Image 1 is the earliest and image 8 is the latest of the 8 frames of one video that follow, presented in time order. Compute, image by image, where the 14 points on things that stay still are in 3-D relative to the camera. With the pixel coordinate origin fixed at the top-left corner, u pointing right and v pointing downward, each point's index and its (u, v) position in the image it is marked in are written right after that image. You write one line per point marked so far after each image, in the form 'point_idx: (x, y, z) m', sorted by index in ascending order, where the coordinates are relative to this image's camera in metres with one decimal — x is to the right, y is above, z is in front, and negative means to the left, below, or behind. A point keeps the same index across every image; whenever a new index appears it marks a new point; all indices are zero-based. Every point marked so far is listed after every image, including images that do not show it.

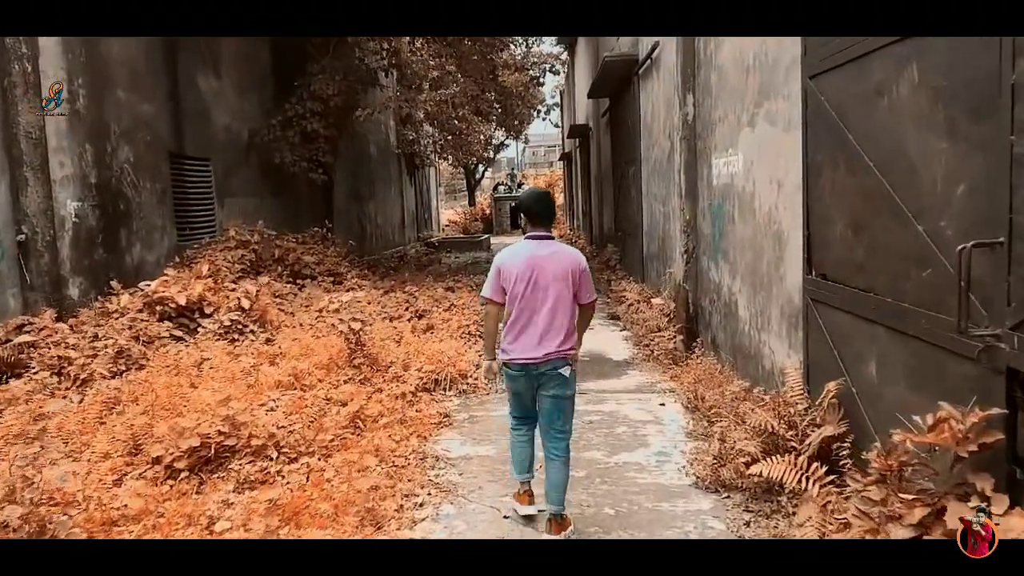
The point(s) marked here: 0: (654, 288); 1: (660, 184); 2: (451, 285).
0: (+1.8, 0.0, +9.6) m
1: (+1.8, +1.3, +9.2) m
2: (-1.0, 0.0, +11.9) m
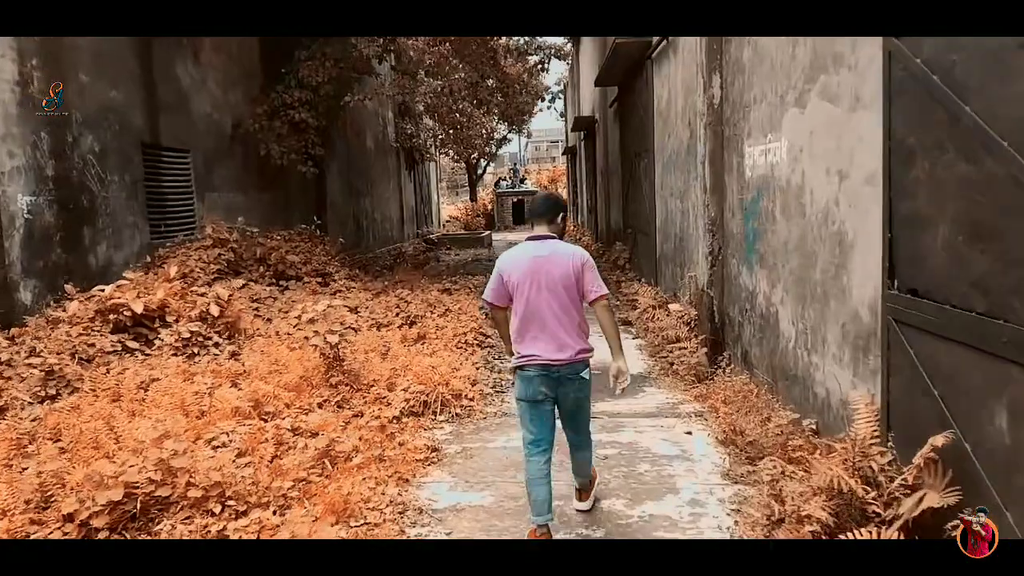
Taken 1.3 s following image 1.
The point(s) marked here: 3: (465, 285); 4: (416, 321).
0: (+1.9, 0.0, +8.7) m
1: (+1.9, +1.2, +8.3) m
2: (-1.0, 0.0, +11.0) m
3: (-0.7, 0.0, +11.2) m
4: (-1.1, -0.4, +8.1) m
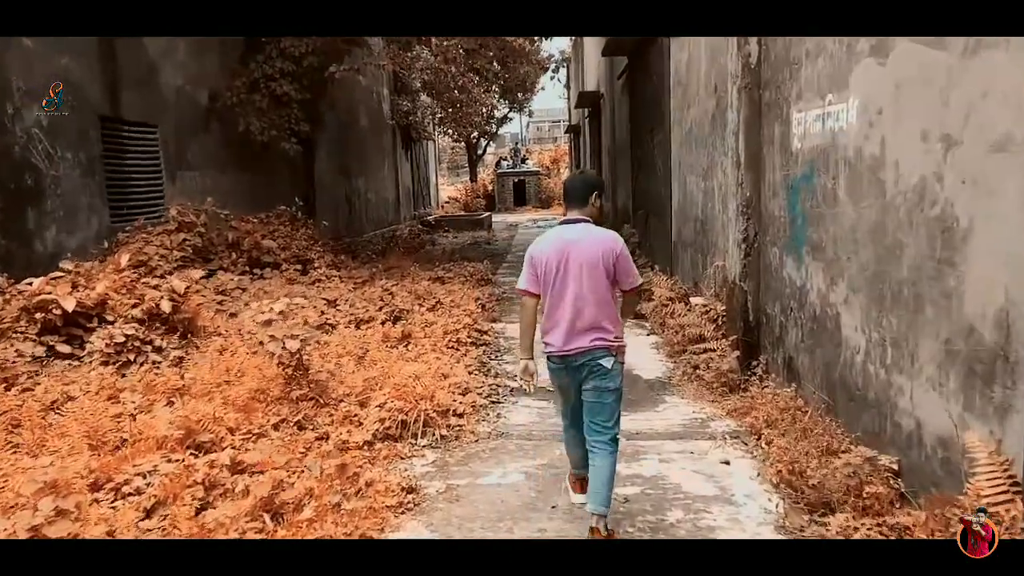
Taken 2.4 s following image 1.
0: (+1.9, +0.1, +7.8) m
1: (+1.9, +1.3, +7.3) m
2: (-1.0, +0.2, +10.0) m
3: (-0.8, +0.2, +10.3) m
4: (-1.1, -0.3, +7.1) m
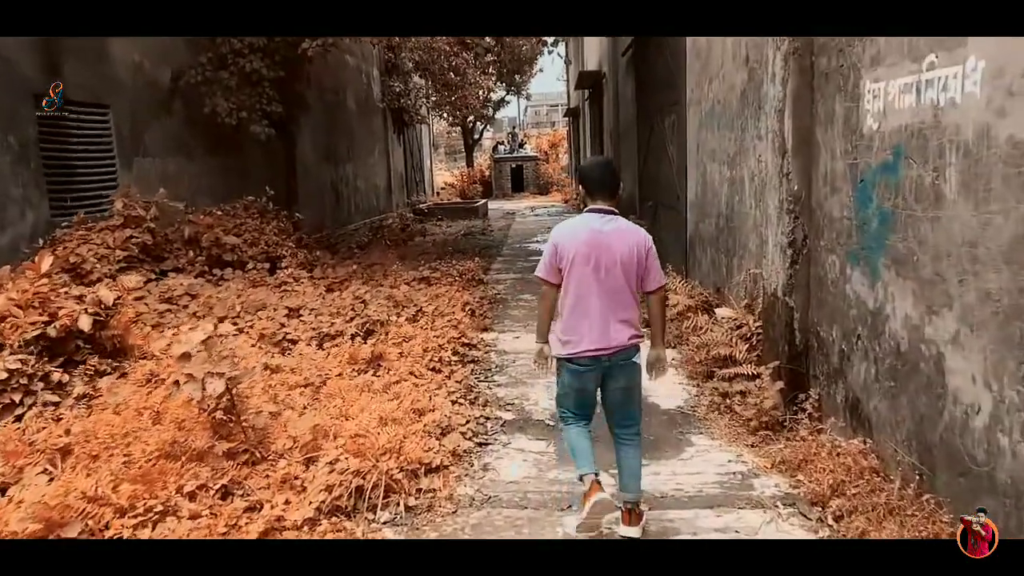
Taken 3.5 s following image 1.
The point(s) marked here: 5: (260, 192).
0: (+1.8, 0.0, +6.7) m
1: (+1.8, +1.3, +6.2) m
2: (-1.0, +0.2, +9.0) m
3: (-0.8, +0.2, +9.2) m
4: (-1.1, -0.3, +6.0) m
5: (-4.2, +1.6, +12.5) m
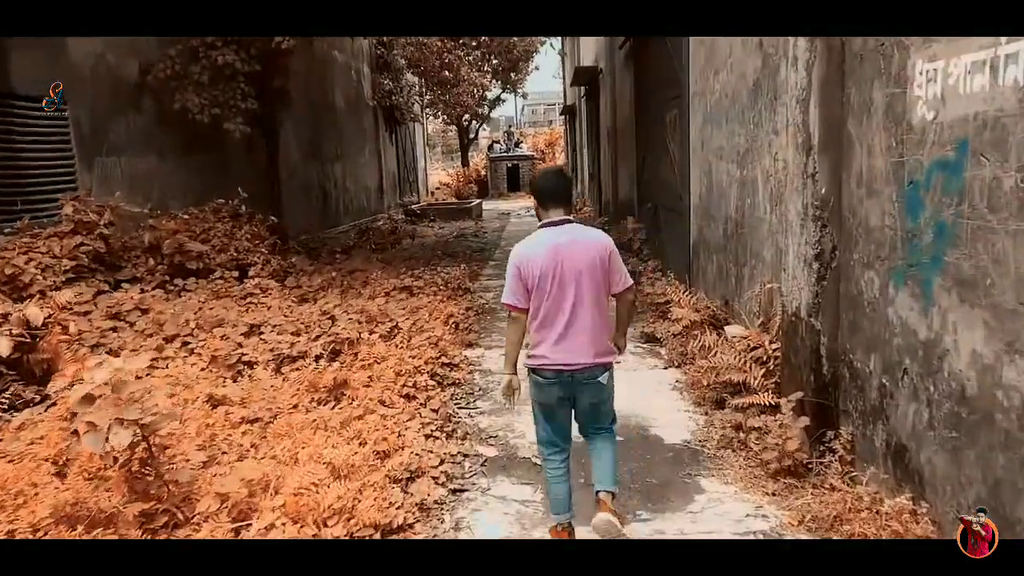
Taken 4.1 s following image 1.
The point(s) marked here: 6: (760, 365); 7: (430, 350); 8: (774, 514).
0: (+1.7, -0.1, +6.1) m
1: (+1.7, +1.2, +5.6) m
2: (-1.2, +0.1, +8.3) m
3: (-0.9, +0.1, +8.6) m
4: (-1.3, -0.5, +5.4) m
5: (-4.4, +1.5, +11.8) m
6: (+1.5, -0.5, +4.6) m
7: (-0.6, -0.5, +5.7) m
8: (+1.2, -1.0, +3.4) m
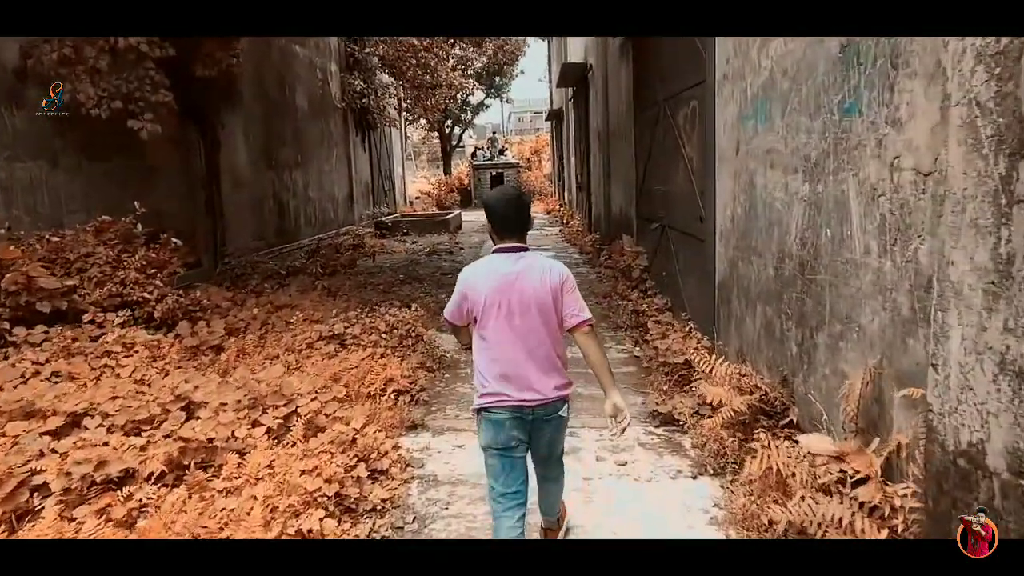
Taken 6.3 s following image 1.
0: (+1.4, -0.5, +4.2) m
1: (+1.4, +0.8, +3.7) m
2: (-1.4, -0.3, +6.4) m
3: (-1.2, -0.3, +6.6) m
4: (-1.5, -0.8, +3.5) m
5: (-4.7, +1.1, +9.8) m
6: (+1.3, -0.8, +2.7) m
7: (-0.9, -0.8, +3.8) m
8: (+1.0, -1.4, +1.5) m
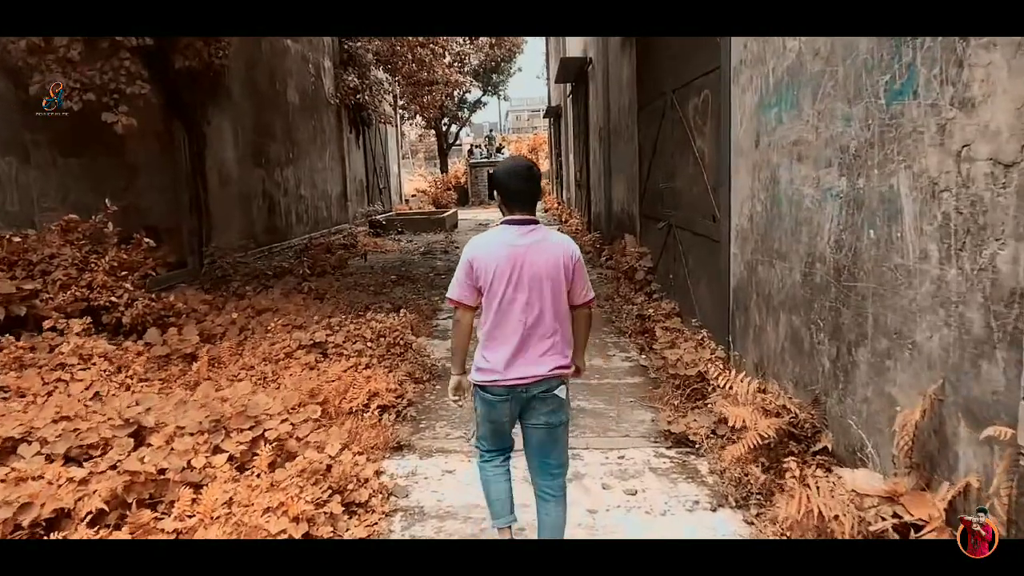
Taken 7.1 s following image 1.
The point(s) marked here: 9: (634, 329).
0: (+1.4, -0.5, +3.7) m
1: (+1.4, +0.8, +3.3) m
2: (-1.5, -0.4, +5.9) m
3: (-1.3, -0.3, +6.2) m
4: (-1.5, -0.8, +3.0) m
5: (-4.7, +1.0, +9.4) m
6: (+1.3, -0.9, +2.2) m
7: (-0.9, -0.9, +3.3) m
8: (+1.0, -1.4, +1.1) m
9: (+1.1, -0.4, +6.4) m
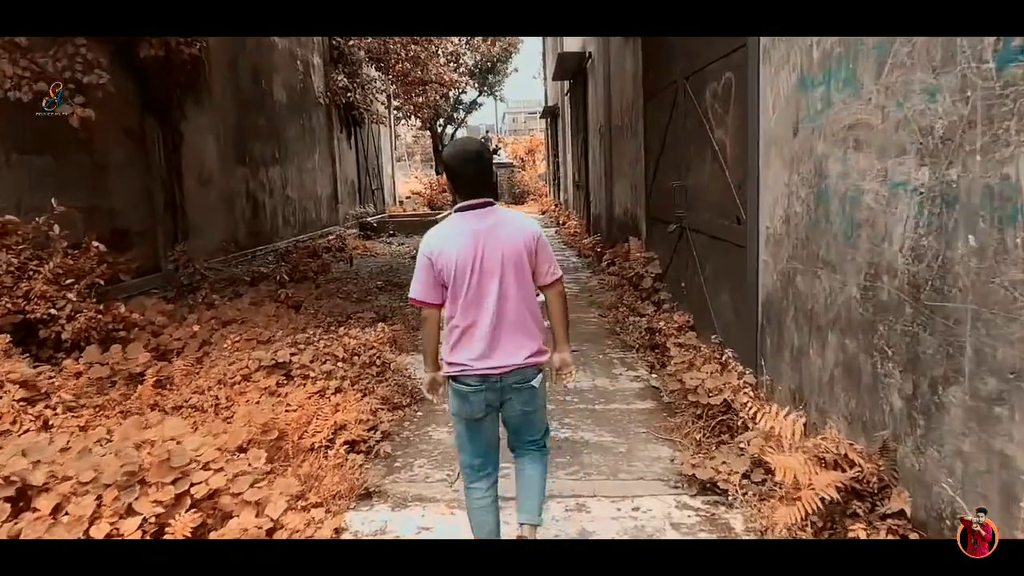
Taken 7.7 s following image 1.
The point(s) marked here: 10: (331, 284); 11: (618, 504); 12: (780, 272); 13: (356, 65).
0: (+1.4, -0.6, +3.0) m
1: (+1.4, +0.7, +2.6) m
2: (-1.5, -0.4, +5.2) m
3: (-1.3, -0.4, +5.5) m
4: (-1.5, -0.9, +2.3) m
5: (-4.8, +1.0, +8.6) m
6: (+1.2, -0.9, +1.5) m
7: (-0.9, -0.9, +2.6) m
8: (+1.0, -1.5, +0.4) m
9: (+1.0, -0.4, +5.7) m
10: (-2.3, +0.1, +9.4) m
11: (+0.5, -1.0, +3.4) m
12: (+1.4, +0.1, +3.8) m
13: (-4.0, +5.7, +19.0) m
